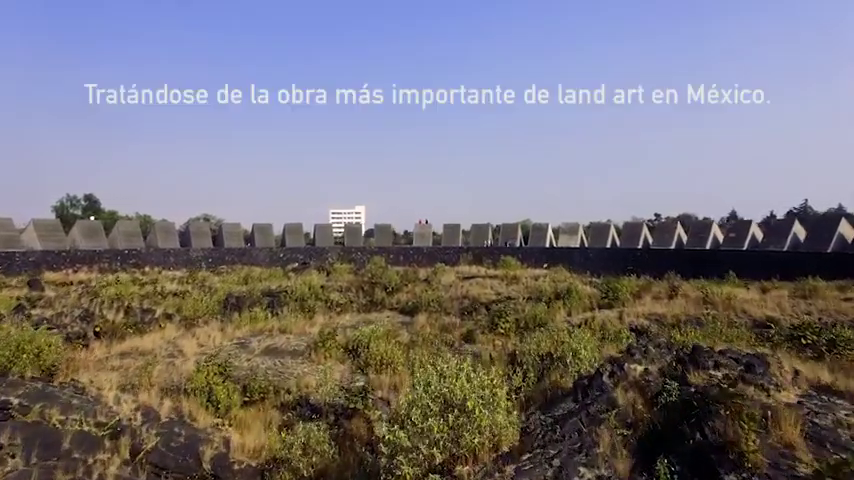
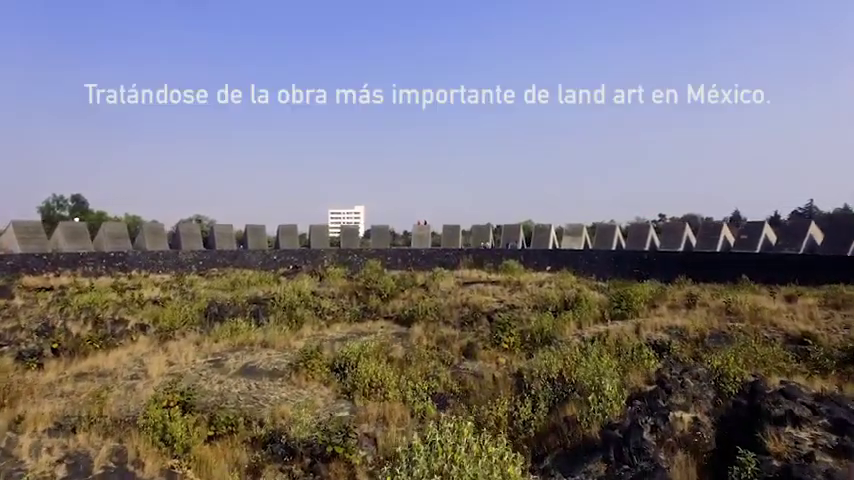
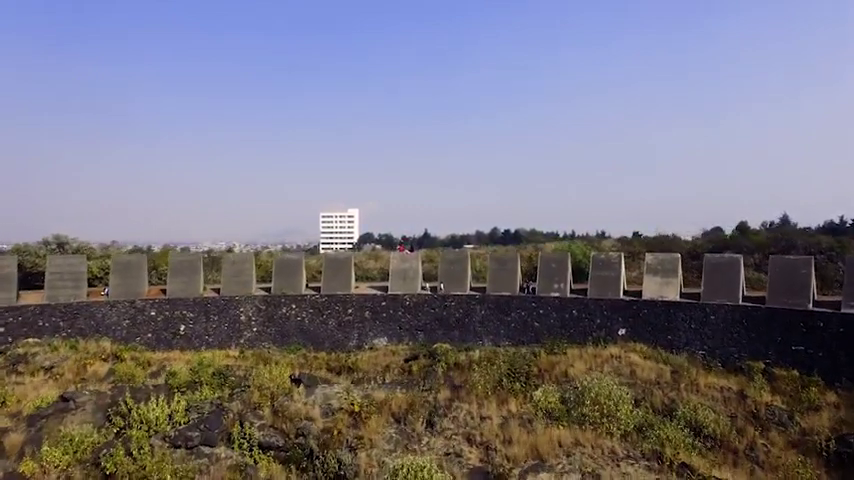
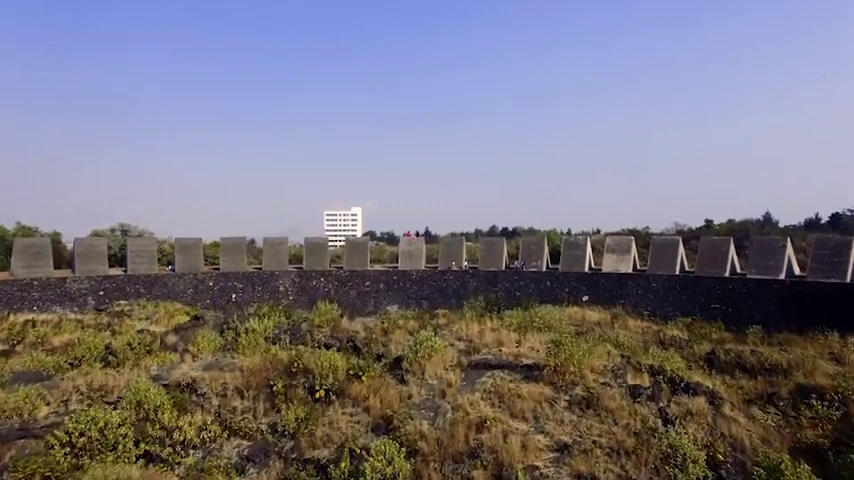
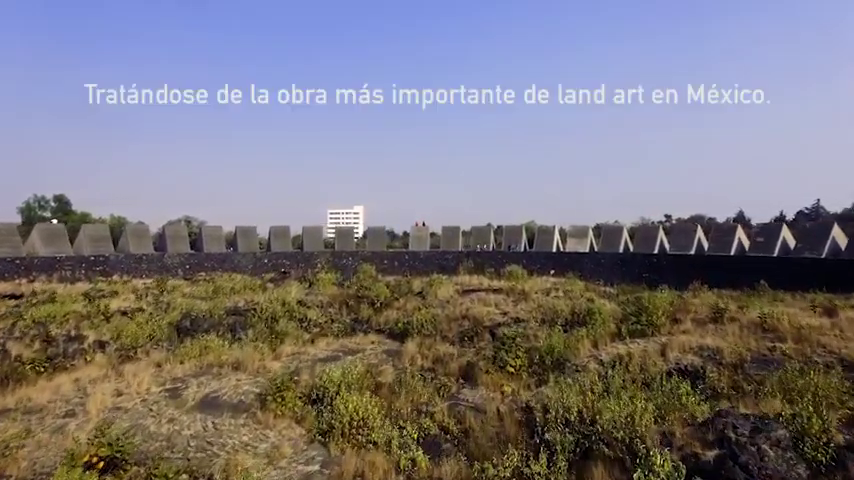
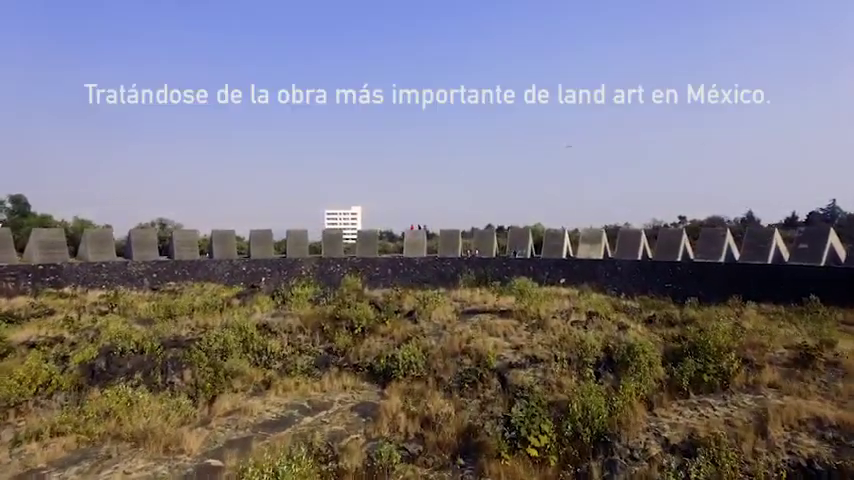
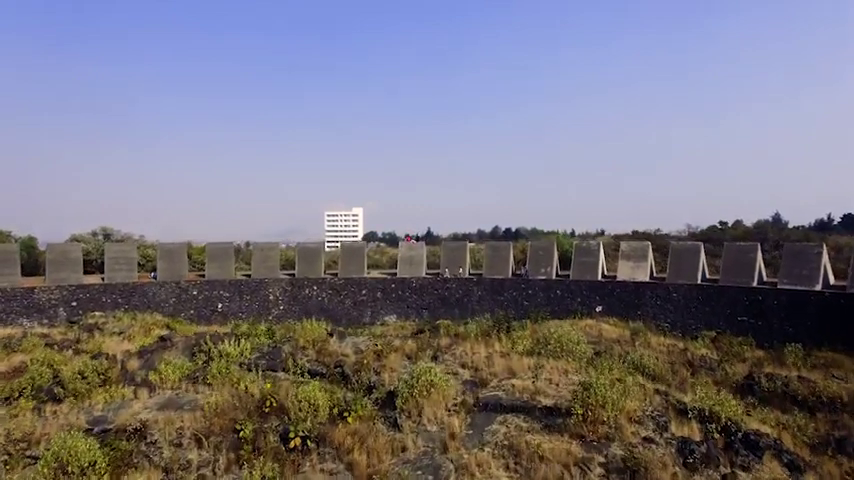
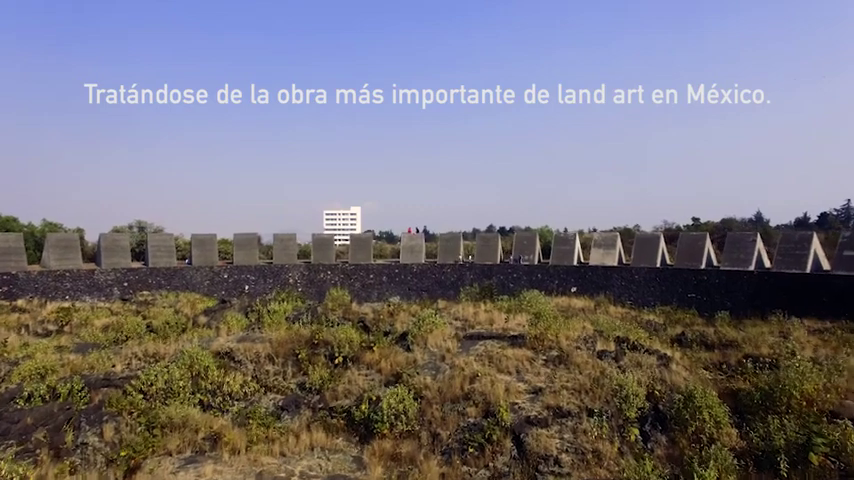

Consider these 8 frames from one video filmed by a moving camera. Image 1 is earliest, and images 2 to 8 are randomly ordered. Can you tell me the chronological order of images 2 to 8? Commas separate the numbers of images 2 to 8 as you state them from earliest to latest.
2, 5, 6, 8, 4, 7, 3
